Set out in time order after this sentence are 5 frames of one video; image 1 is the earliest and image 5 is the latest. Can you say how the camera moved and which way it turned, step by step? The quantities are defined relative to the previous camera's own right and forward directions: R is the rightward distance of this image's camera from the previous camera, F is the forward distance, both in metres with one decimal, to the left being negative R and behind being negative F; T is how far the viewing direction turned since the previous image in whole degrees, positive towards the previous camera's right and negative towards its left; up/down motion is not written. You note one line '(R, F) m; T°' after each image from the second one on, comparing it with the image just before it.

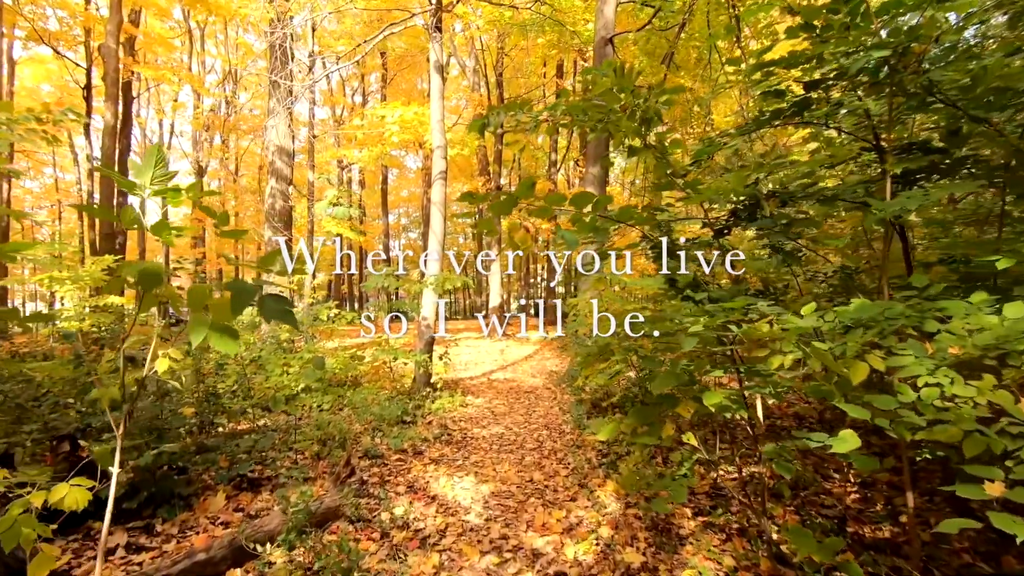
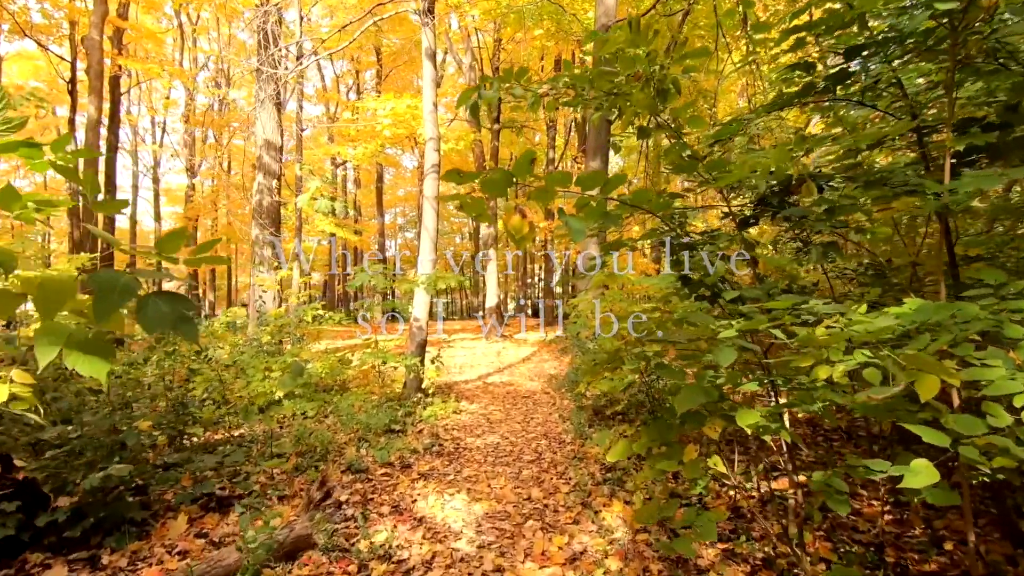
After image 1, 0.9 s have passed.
(0.0, +0.4) m; 0°
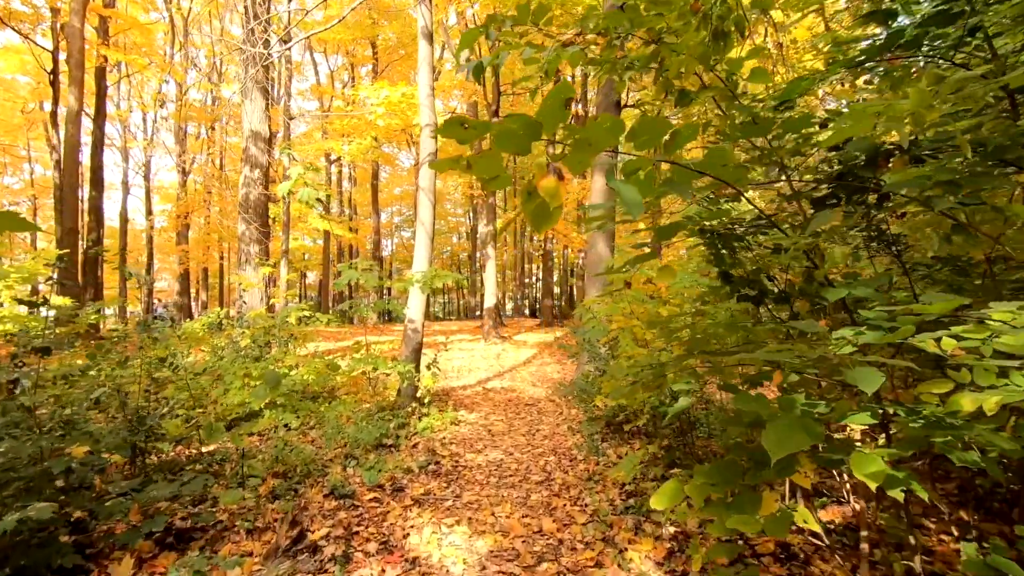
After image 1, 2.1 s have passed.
(-0.1, +0.6) m; 0°
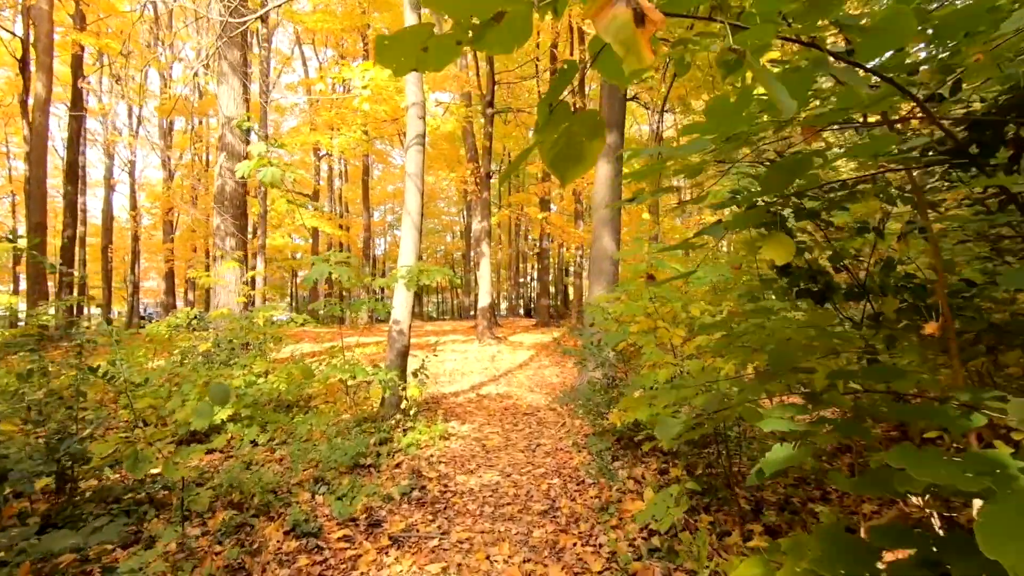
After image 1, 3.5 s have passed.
(0.0, +0.7) m; +1°
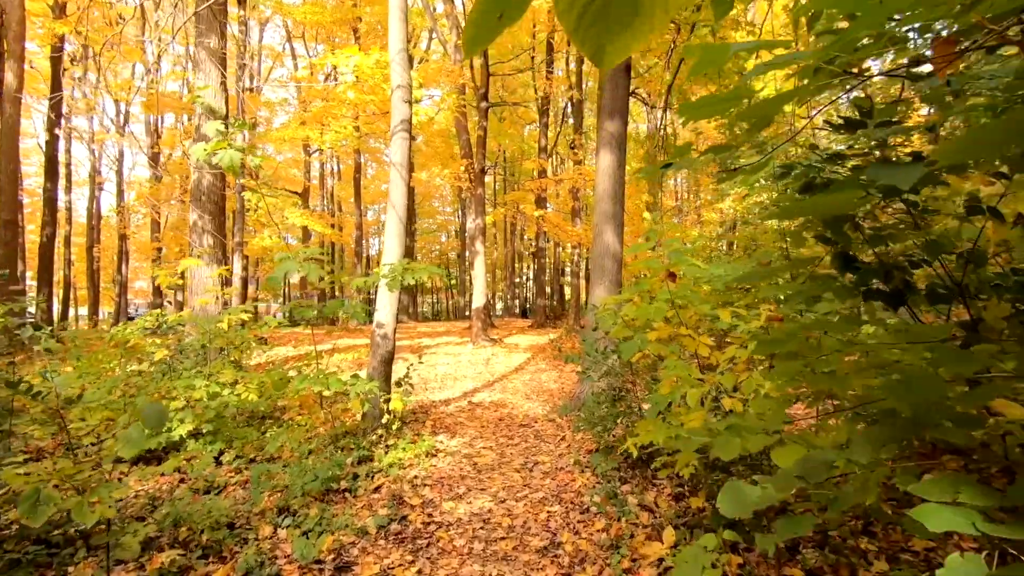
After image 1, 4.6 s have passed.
(0.0, +0.5) m; 0°
